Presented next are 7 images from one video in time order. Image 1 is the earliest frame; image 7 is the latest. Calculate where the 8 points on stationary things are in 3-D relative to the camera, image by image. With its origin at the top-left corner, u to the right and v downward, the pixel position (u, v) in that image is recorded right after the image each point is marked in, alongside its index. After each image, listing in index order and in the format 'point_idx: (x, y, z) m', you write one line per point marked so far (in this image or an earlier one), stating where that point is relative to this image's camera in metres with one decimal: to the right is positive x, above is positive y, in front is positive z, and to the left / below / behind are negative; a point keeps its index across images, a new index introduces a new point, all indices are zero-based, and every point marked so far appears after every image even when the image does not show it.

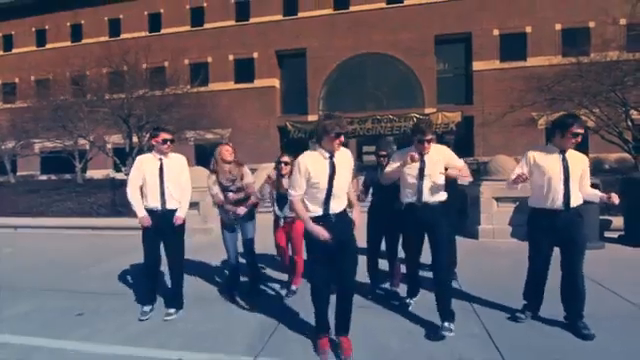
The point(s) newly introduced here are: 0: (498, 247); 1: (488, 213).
0: (+4.1, -1.5, +8.0) m
1: (+4.1, -0.8, +8.4) m
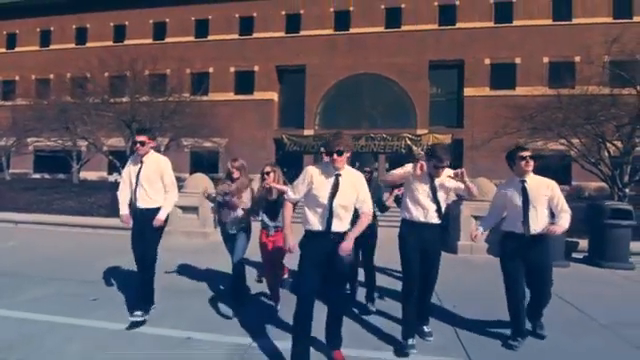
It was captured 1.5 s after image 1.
0: (+3.8, -2.0, +8.7) m
1: (+3.9, -1.3, +9.2) m
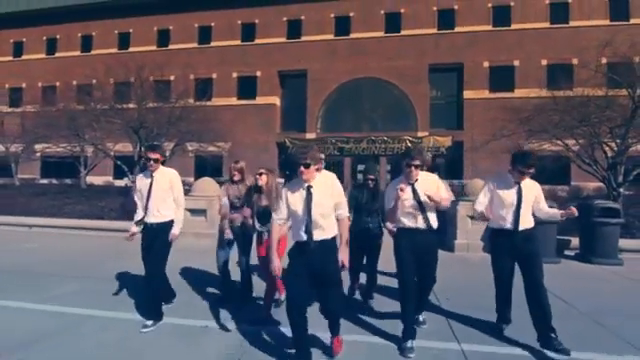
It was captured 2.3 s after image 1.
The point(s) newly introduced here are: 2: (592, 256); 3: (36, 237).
0: (+3.9, -2.0, +9.1) m
1: (+3.9, -1.3, +9.6) m
2: (+6.7, -1.9, +8.6) m
3: (-9.2, -1.8, +11.2) m
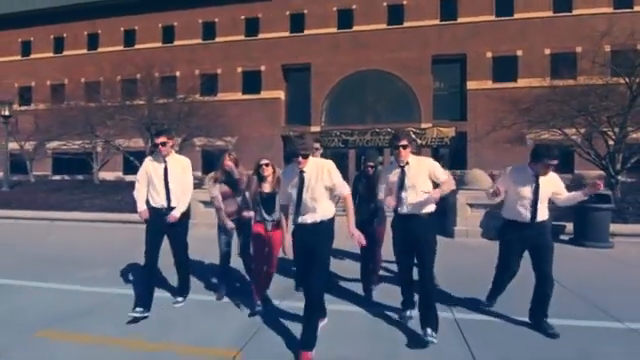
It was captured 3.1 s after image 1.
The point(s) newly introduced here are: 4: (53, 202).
0: (+4.1, -1.8, +9.6) m
1: (+4.1, -1.1, +10.1) m
2: (+6.9, -1.6, +9.1) m
3: (-9.0, -1.7, +11.9) m
4: (-12.5, -1.0, +16.2) m
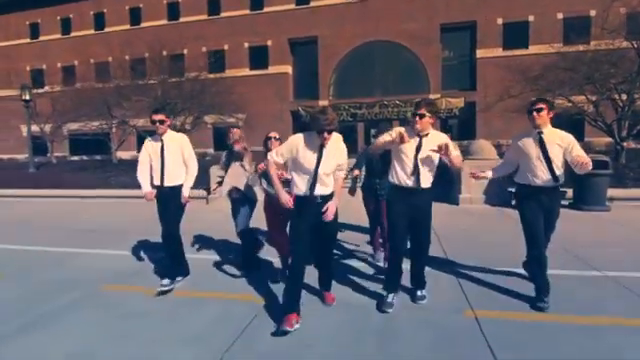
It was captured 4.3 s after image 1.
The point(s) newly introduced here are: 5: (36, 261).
0: (+4.5, -0.9, +10.2) m
1: (+4.5, -0.2, +10.7) m
2: (+7.2, -0.7, +9.6) m
3: (-8.5, -1.0, +12.9) m
4: (-11.9, -0.1, +17.2) m
5: (-5.5, -1.5, +6.8) m
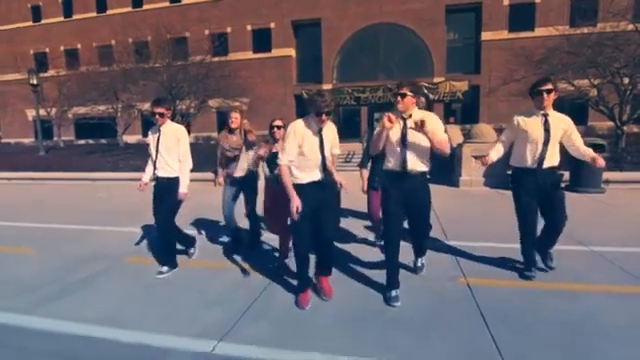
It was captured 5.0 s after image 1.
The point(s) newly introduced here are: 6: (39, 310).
0: (+4.6, -0.4, +10.6) m
1: (+4.7, +0.4, +11.0) m
2: (+7.4, -0.2, +10.0) m
3: (-8.4, -0.3, +13.4) m
4: (-11.7, +0.8, +17.7) m
5: (-5.4, -1.2, +7.2) m
6: (-3.3, -1.5, +4.2) m
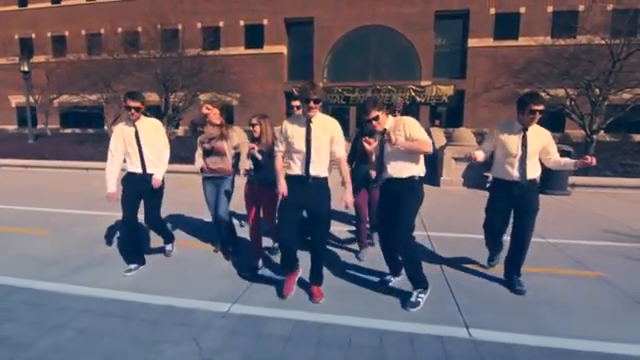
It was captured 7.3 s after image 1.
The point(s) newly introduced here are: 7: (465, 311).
0: (+4.3, -0.4, +11.4) m
1: (+4.4, +0.4, +11.8) m
2: (+7.1, -0.3, +10.9) m
3: (-8.7, +0.1, +13.7) m
4: (-12.3, +1.3, +17.9) m
5: (-5.6, -0.9, +7.7) m
6: (-3.4, -1.4, +4.7) m
7: (+1.8, -1.6, +4.3) m
